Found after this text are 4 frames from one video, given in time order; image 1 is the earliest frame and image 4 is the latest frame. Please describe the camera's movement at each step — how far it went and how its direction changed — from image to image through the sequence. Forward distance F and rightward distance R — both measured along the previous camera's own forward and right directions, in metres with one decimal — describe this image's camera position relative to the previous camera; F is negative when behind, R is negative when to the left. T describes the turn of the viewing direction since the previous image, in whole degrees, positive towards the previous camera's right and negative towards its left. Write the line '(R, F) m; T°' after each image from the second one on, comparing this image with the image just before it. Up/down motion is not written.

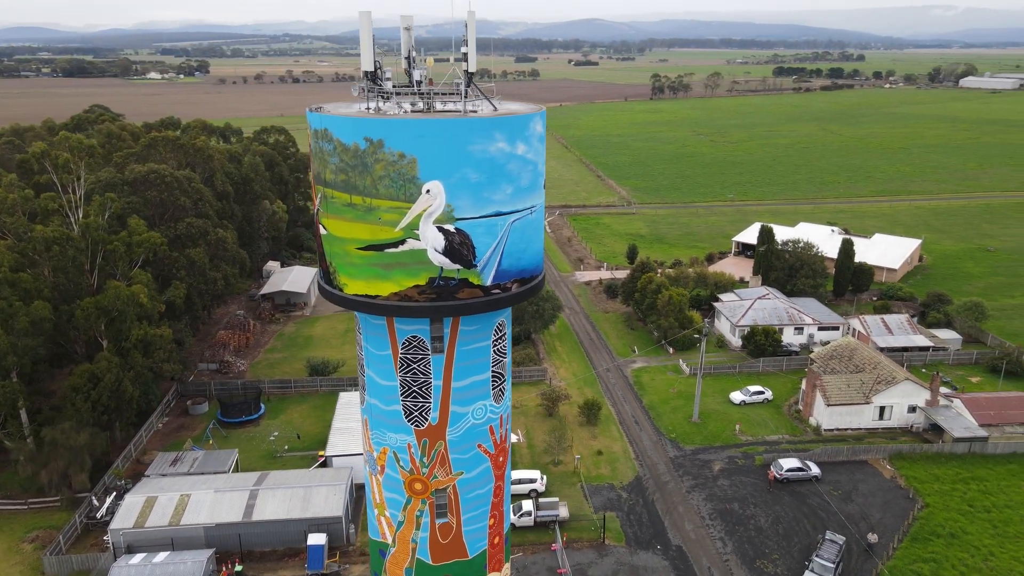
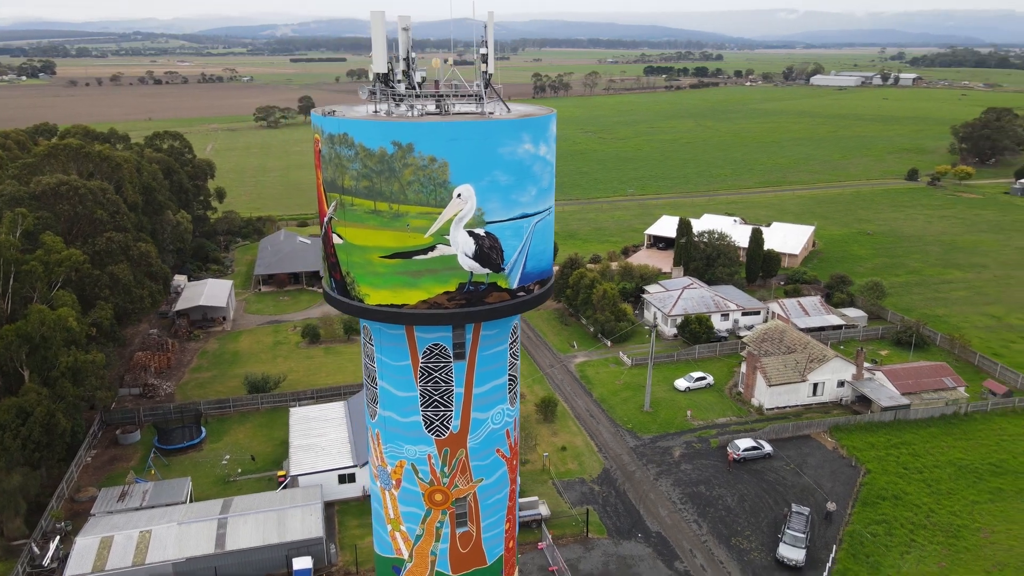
(-2.9, +0.3) m; +9°
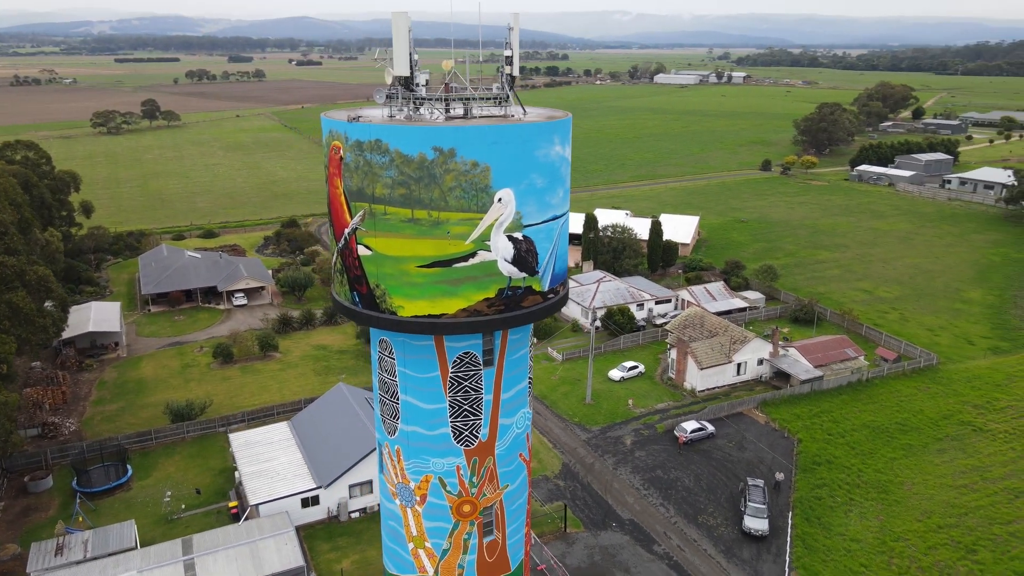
(-3.5, +0.4) m; +11°
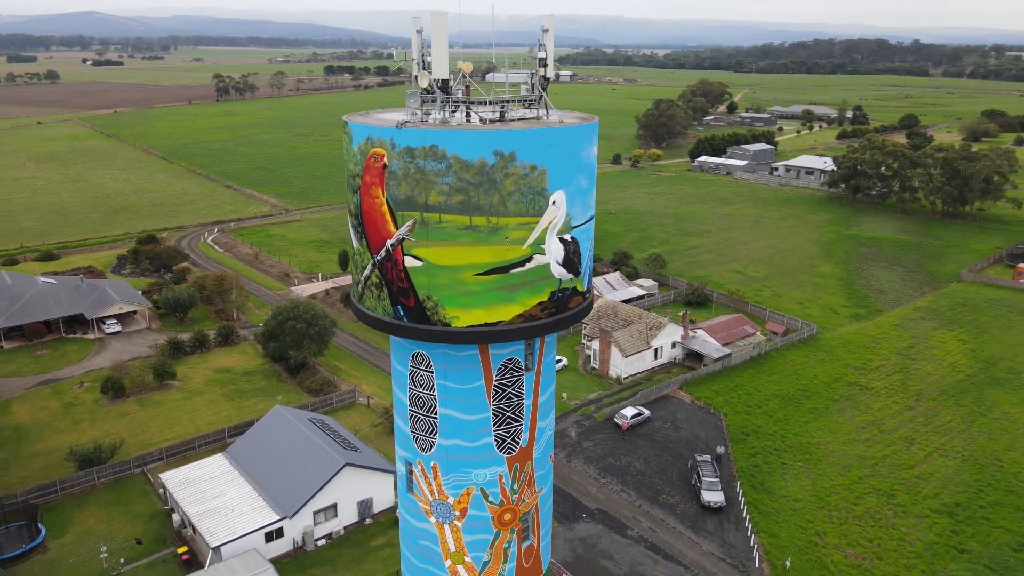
(-4.1, +0.6) m; +12°
